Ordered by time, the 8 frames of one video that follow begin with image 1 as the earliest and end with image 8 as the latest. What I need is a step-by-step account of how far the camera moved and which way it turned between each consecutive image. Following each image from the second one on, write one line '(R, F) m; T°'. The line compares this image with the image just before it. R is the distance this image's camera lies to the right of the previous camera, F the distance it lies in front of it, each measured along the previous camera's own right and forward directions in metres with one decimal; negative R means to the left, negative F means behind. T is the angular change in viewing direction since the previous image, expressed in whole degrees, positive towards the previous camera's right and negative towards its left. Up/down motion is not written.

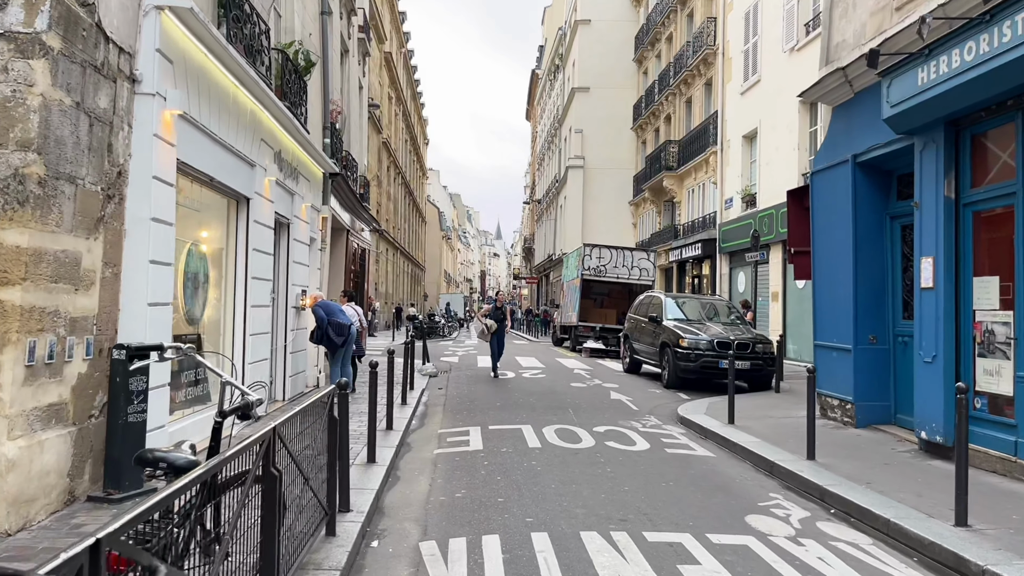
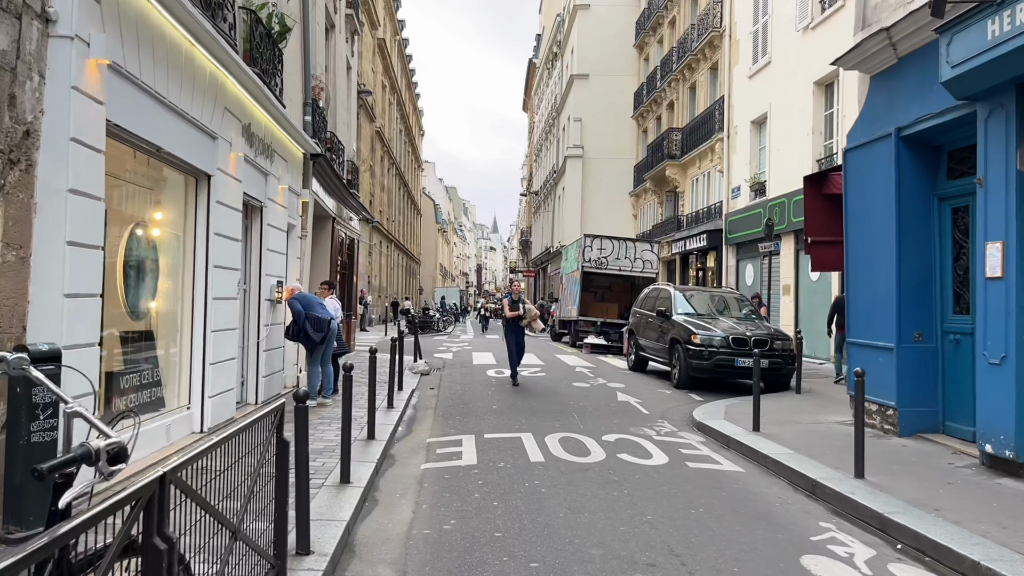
(0.0, +1.0) m; 0°
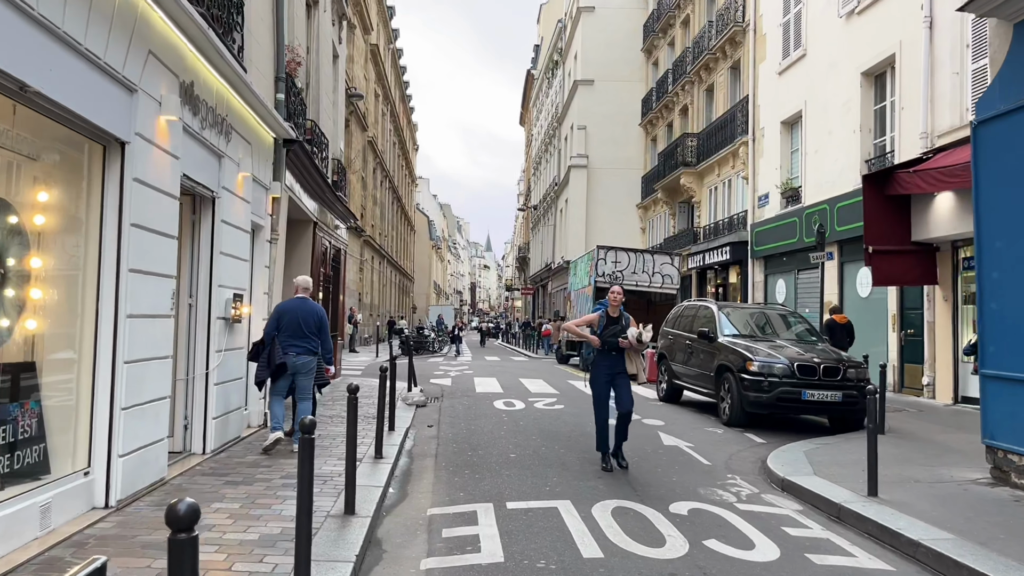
(-0.3, +2.0) m; +1°
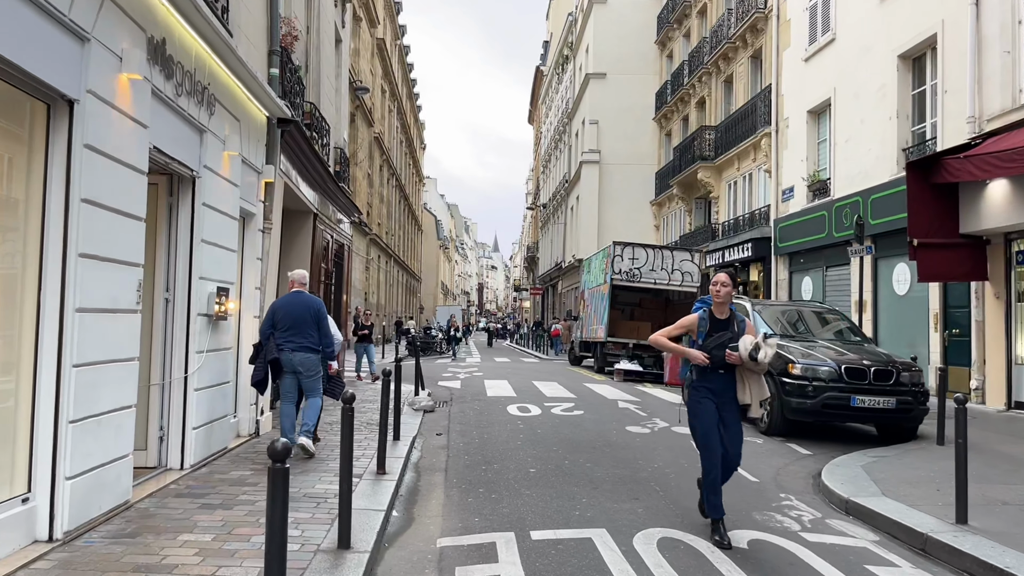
(-0.1, +0.9) m; -1°
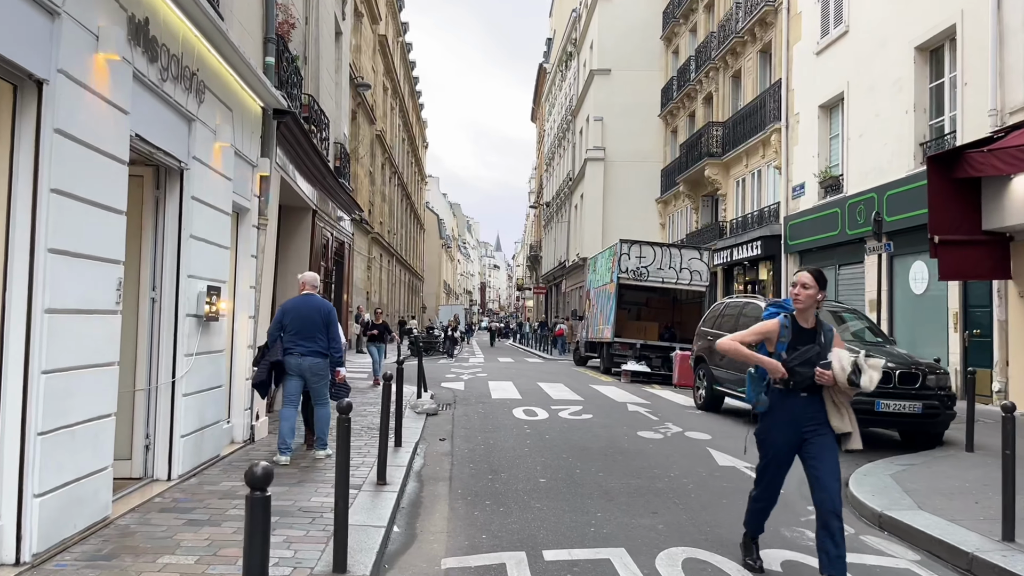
(0.0, +0.4) m; 0°
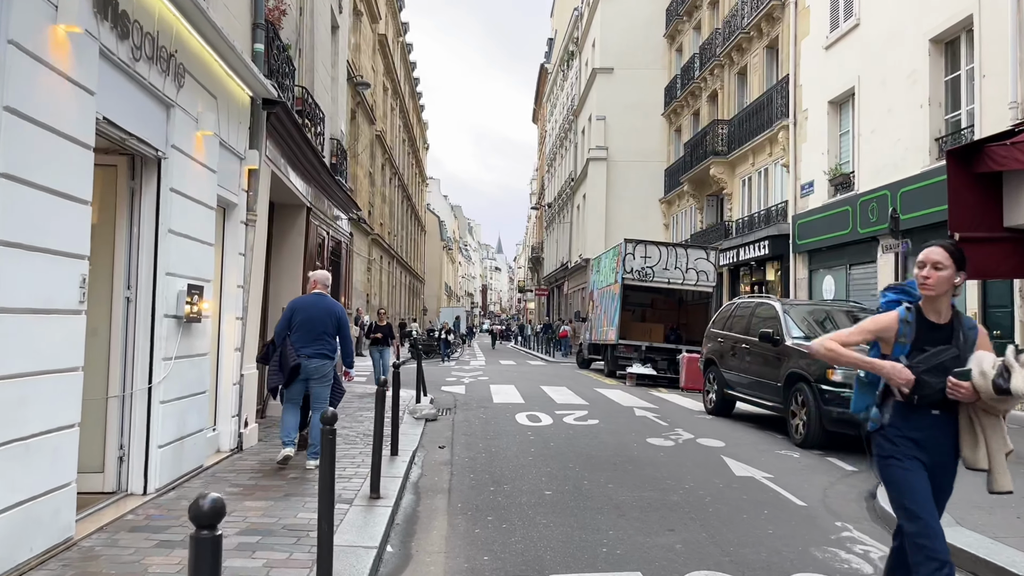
(0.0, +0.4) m; 0°
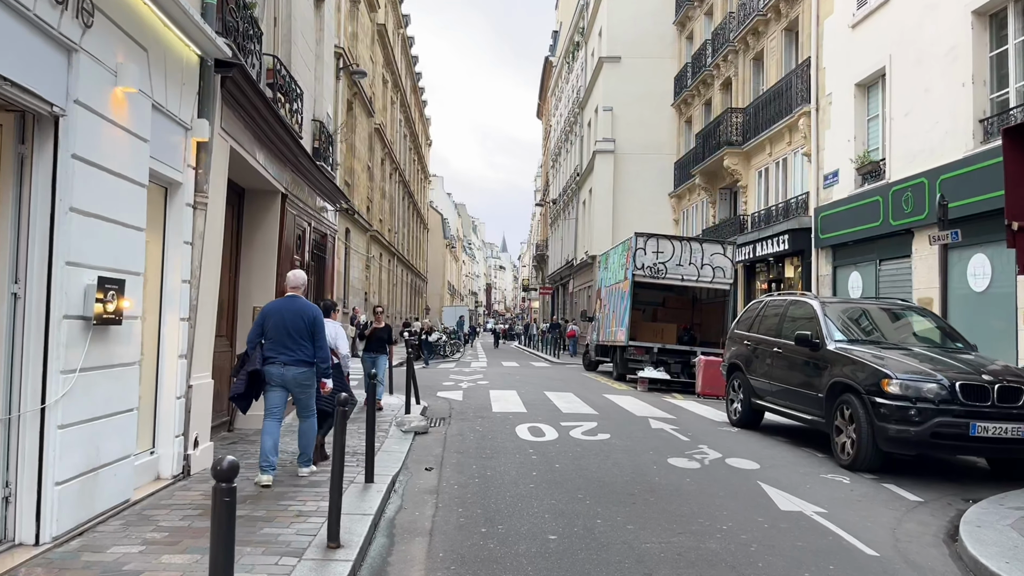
(+0.1, +1.2) m; 0°
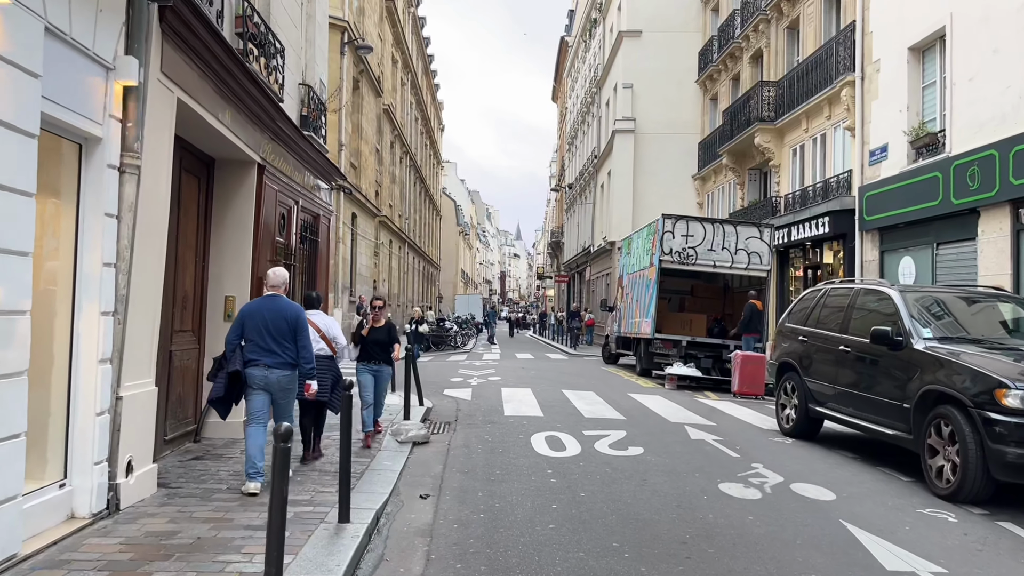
(0.0, +1.3) m; -1°
